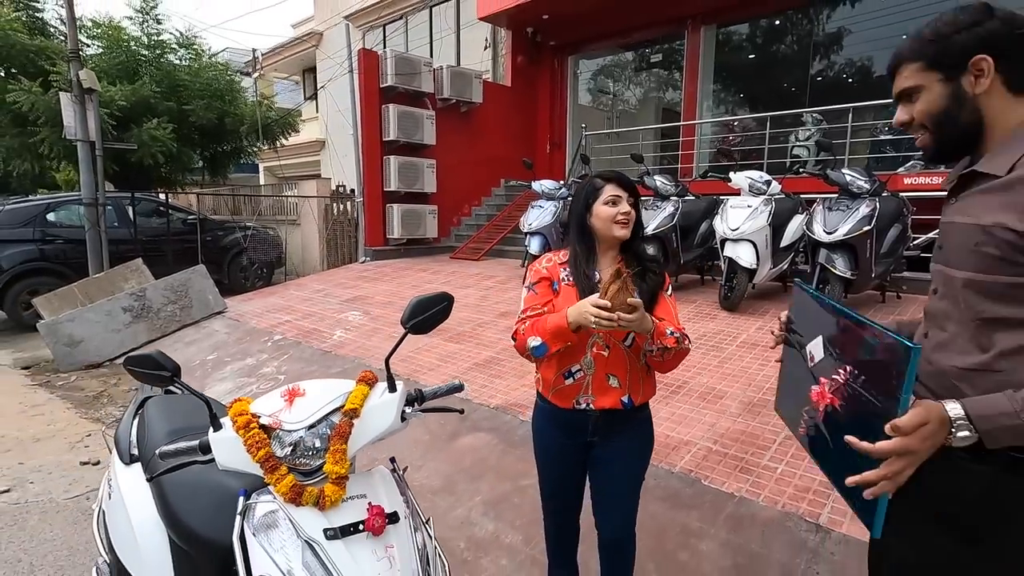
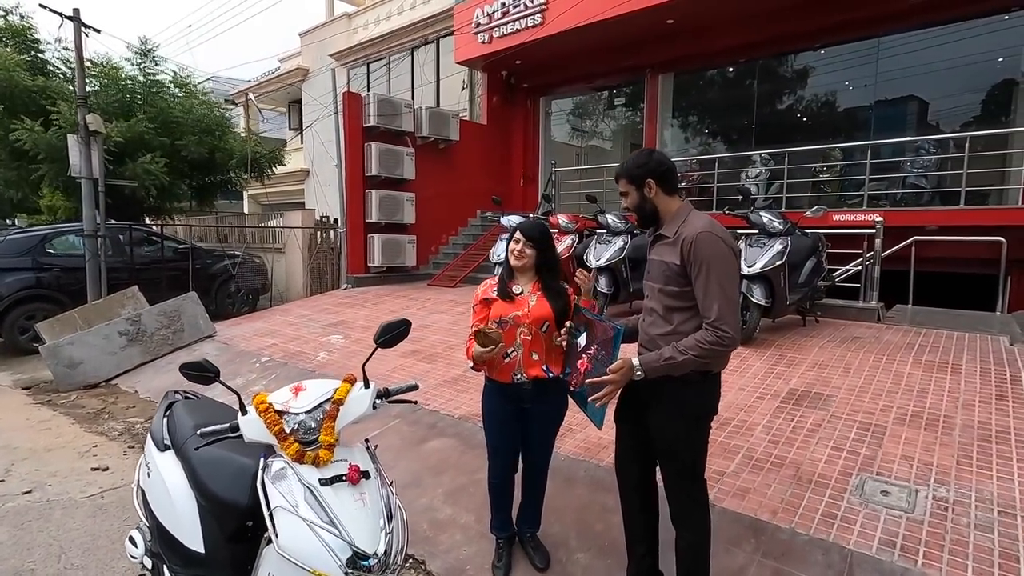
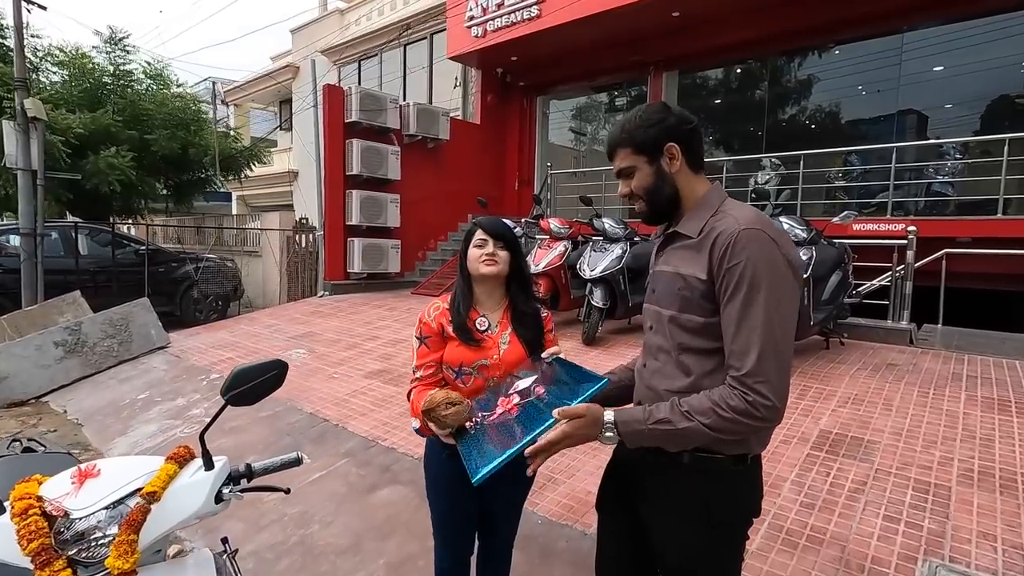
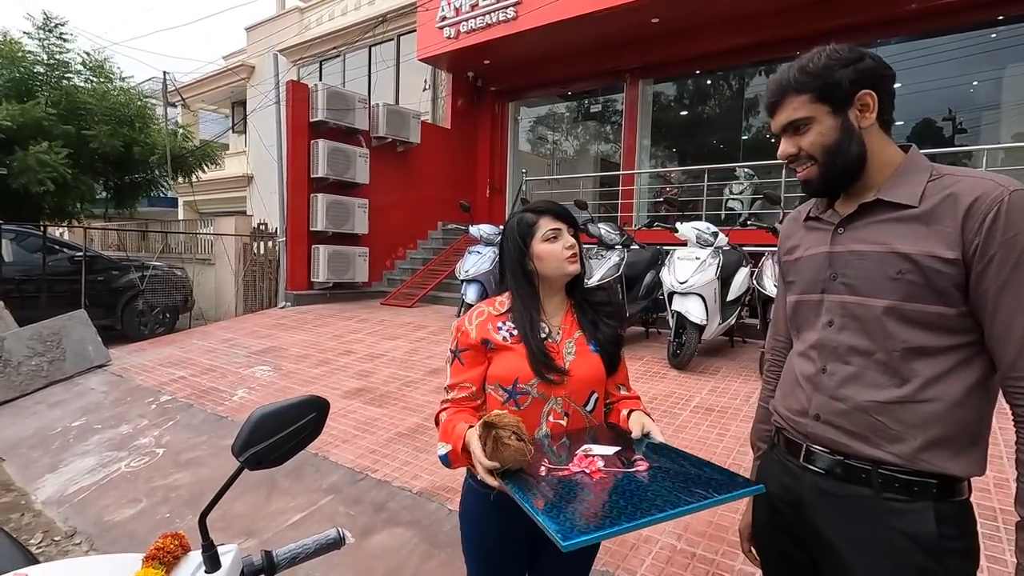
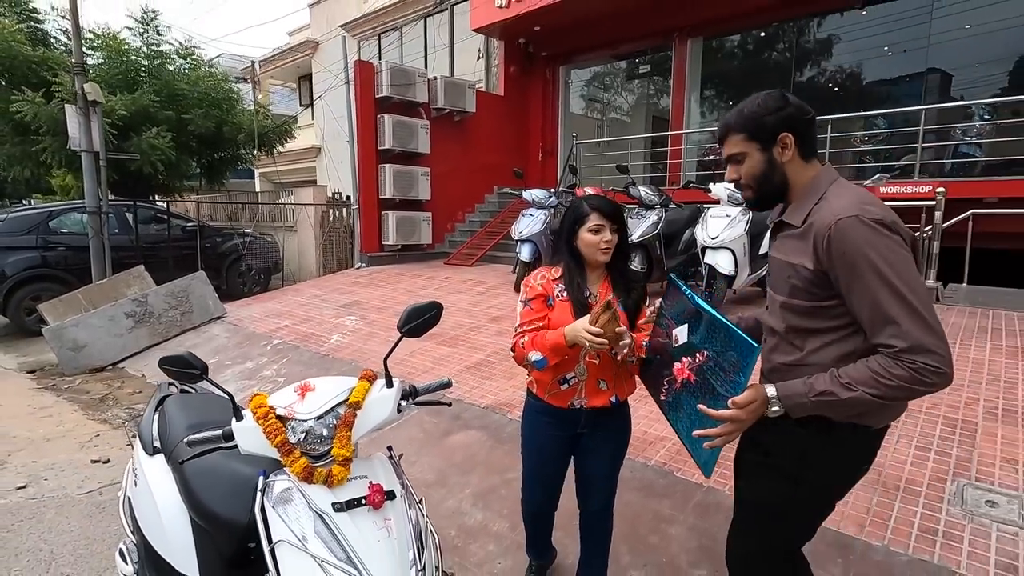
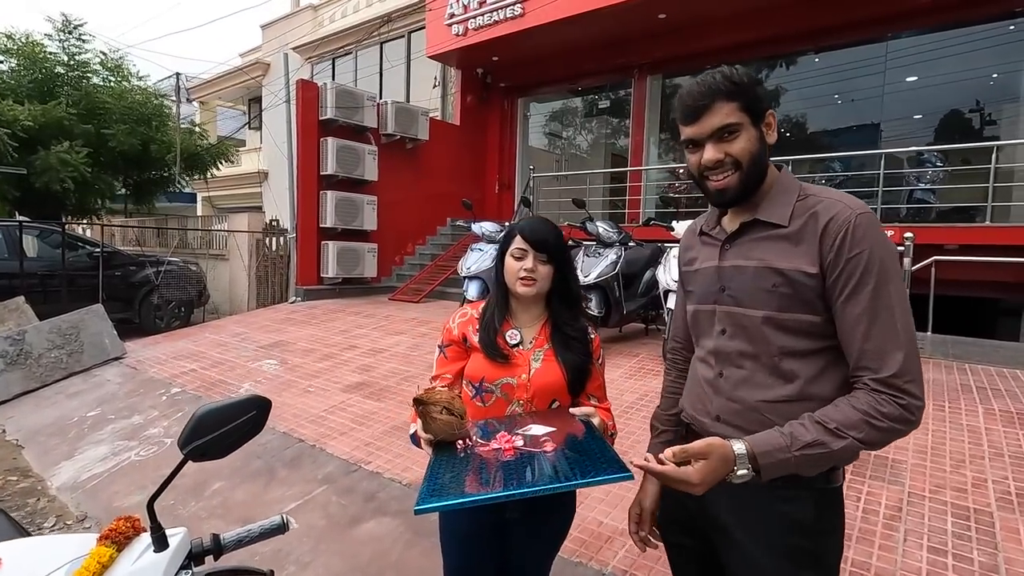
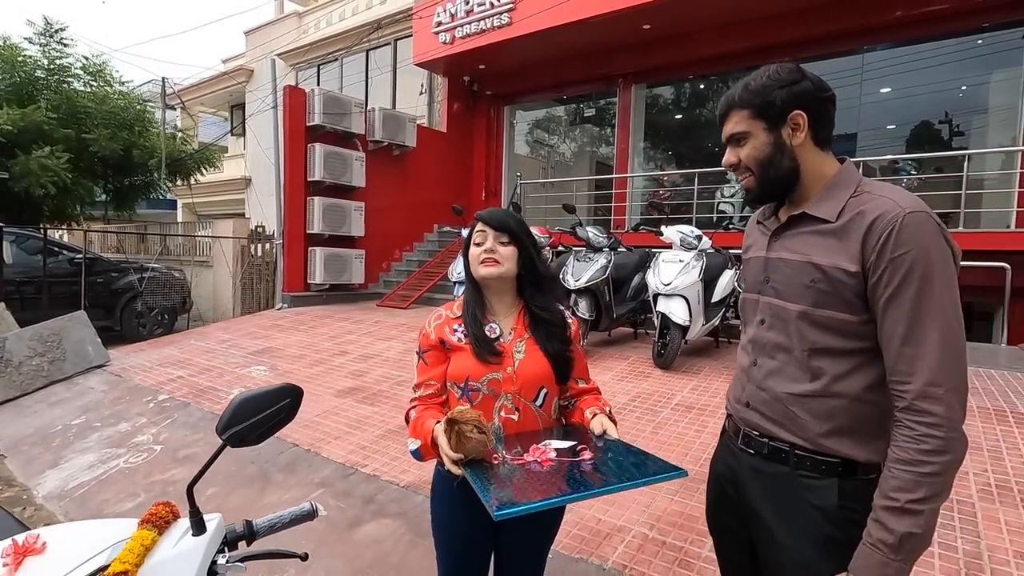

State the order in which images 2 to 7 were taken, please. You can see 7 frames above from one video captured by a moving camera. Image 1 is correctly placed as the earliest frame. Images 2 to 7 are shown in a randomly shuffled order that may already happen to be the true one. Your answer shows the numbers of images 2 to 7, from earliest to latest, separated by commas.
5, 2, 3, 6, 4, 7
